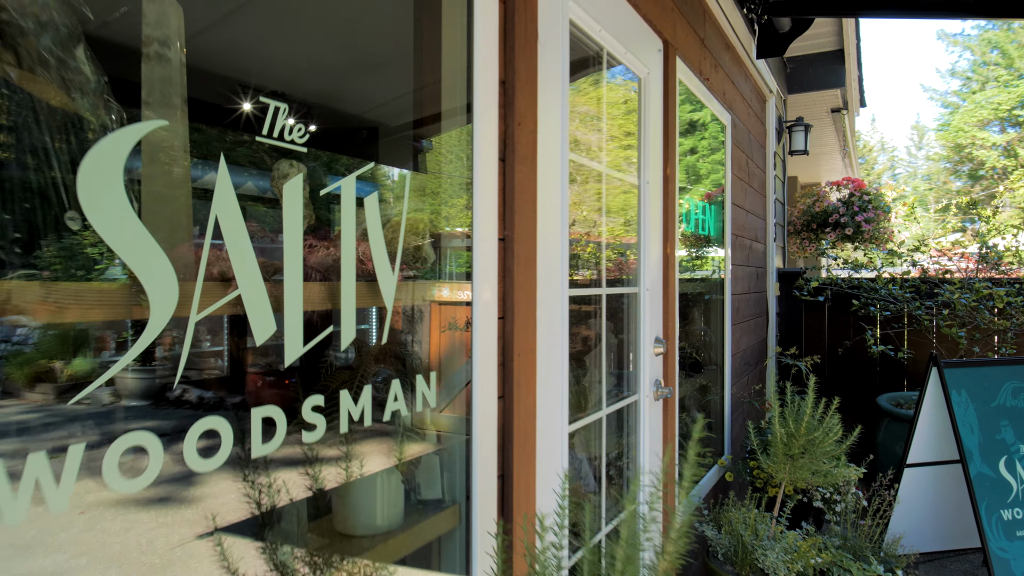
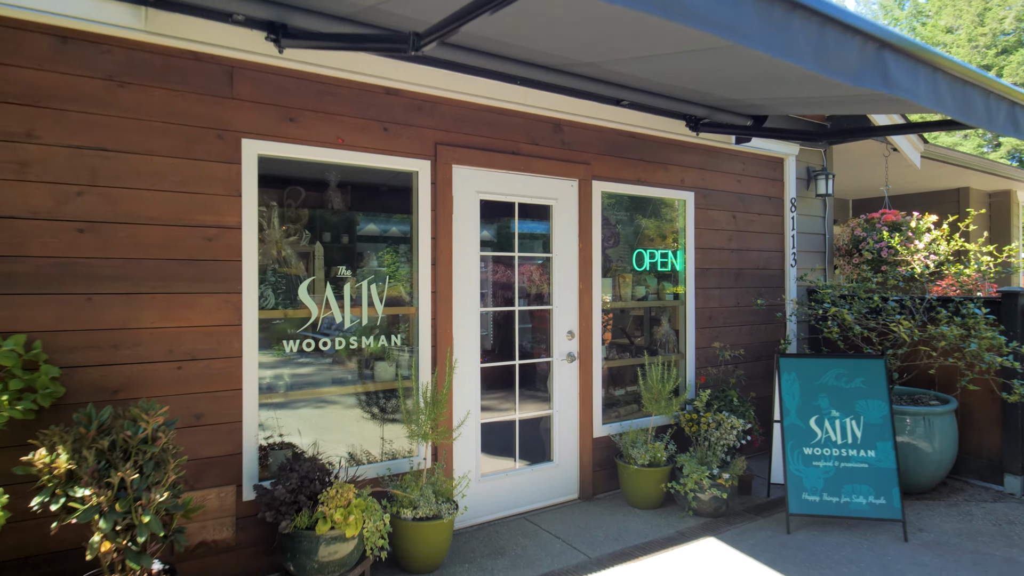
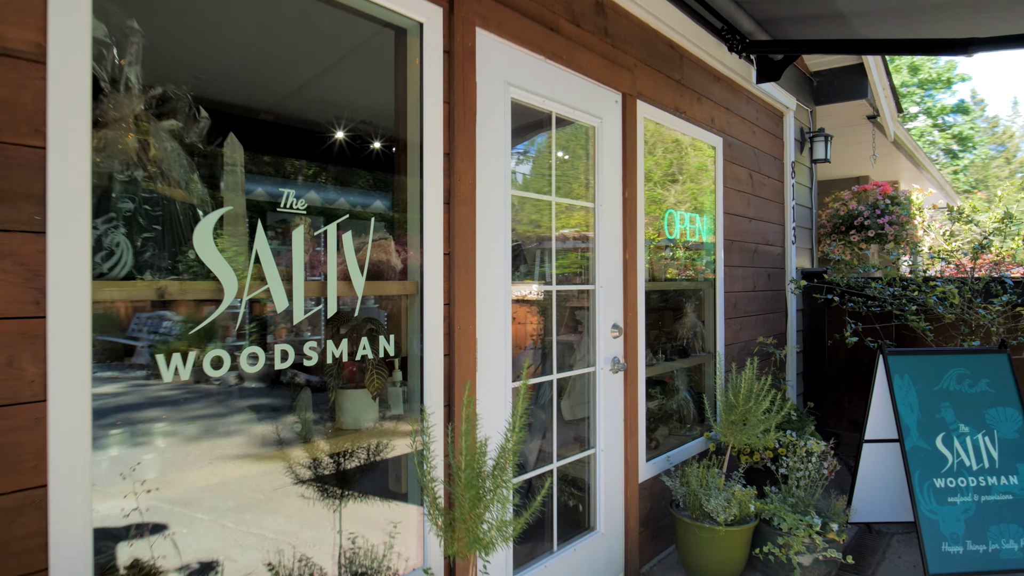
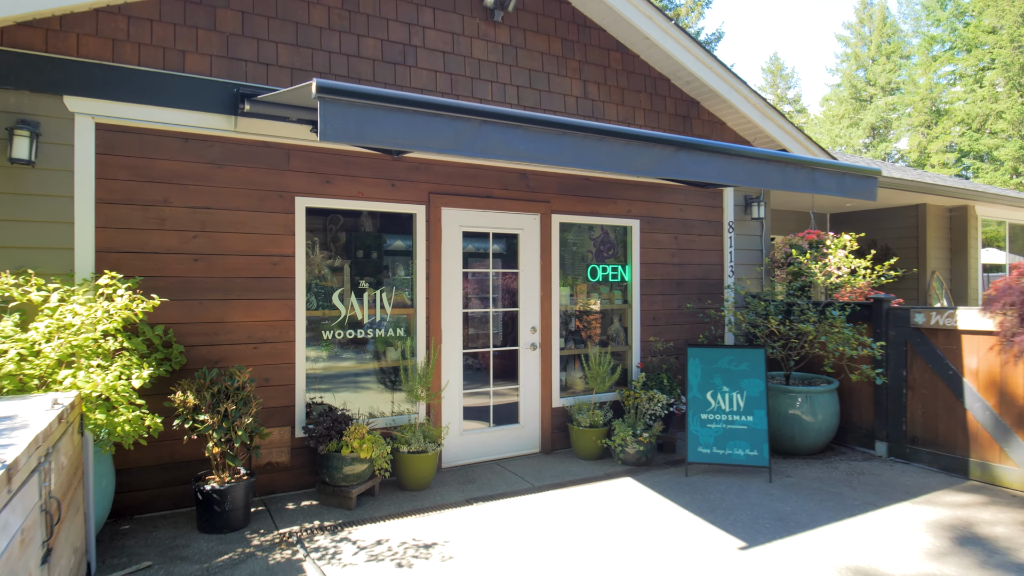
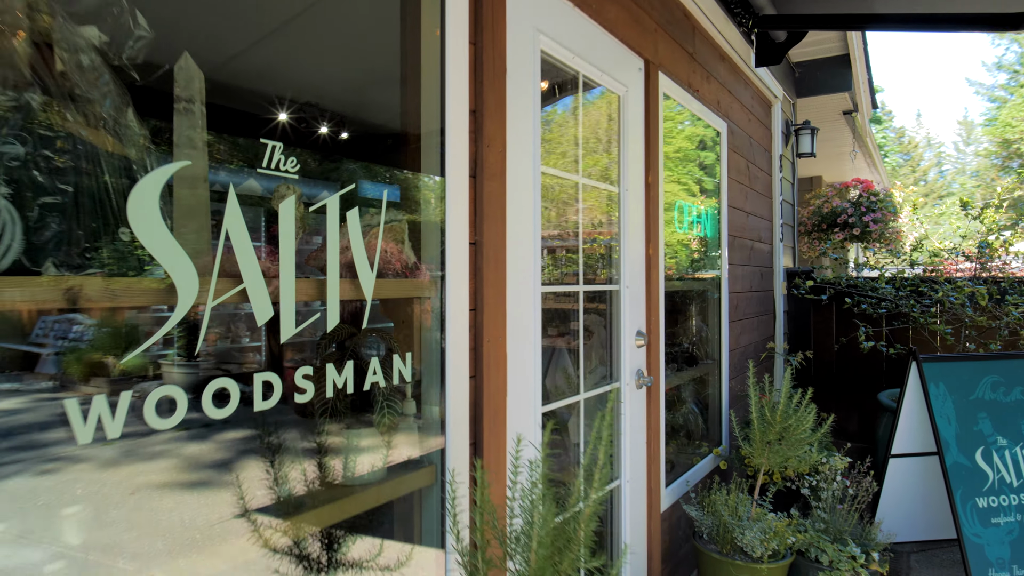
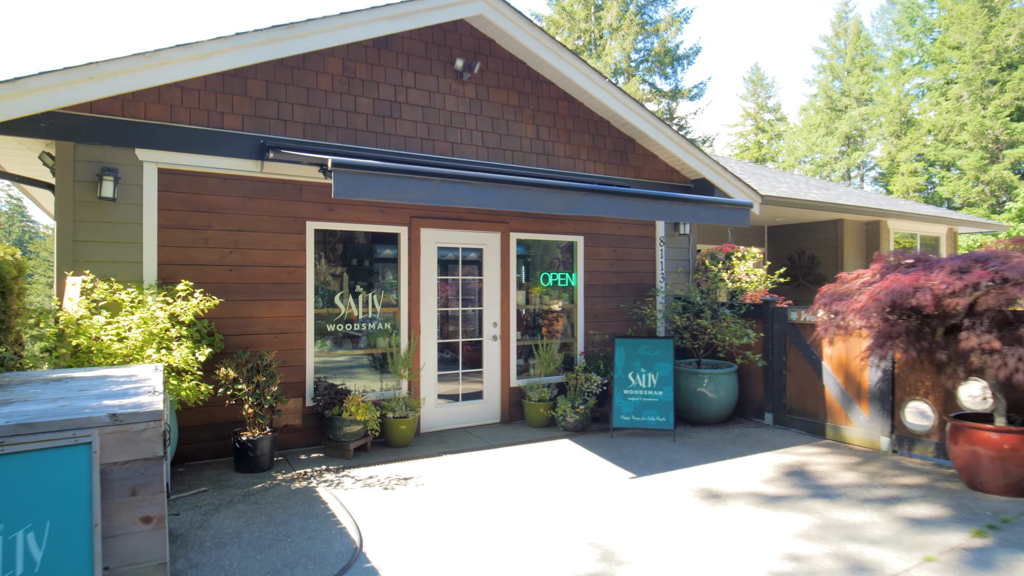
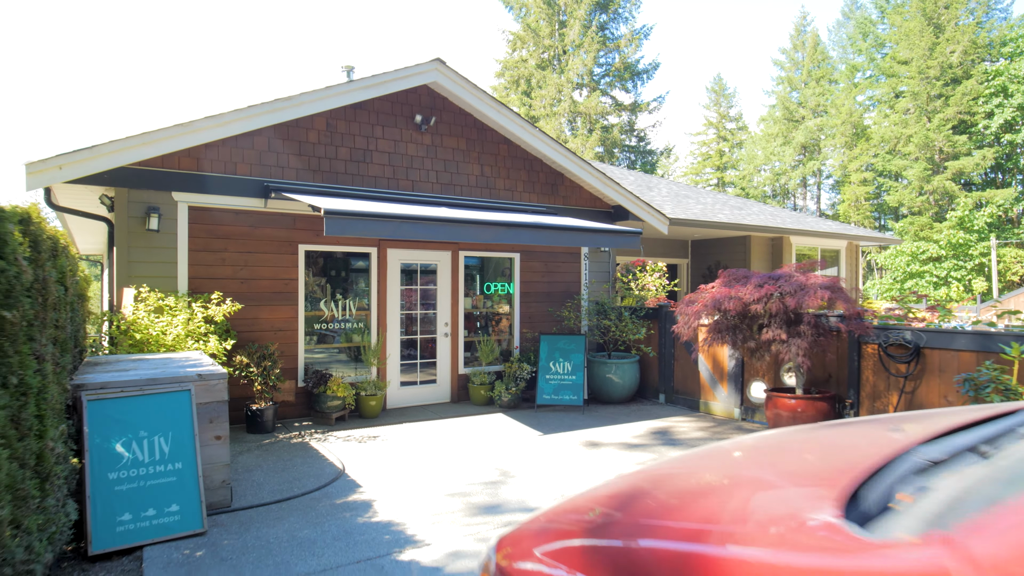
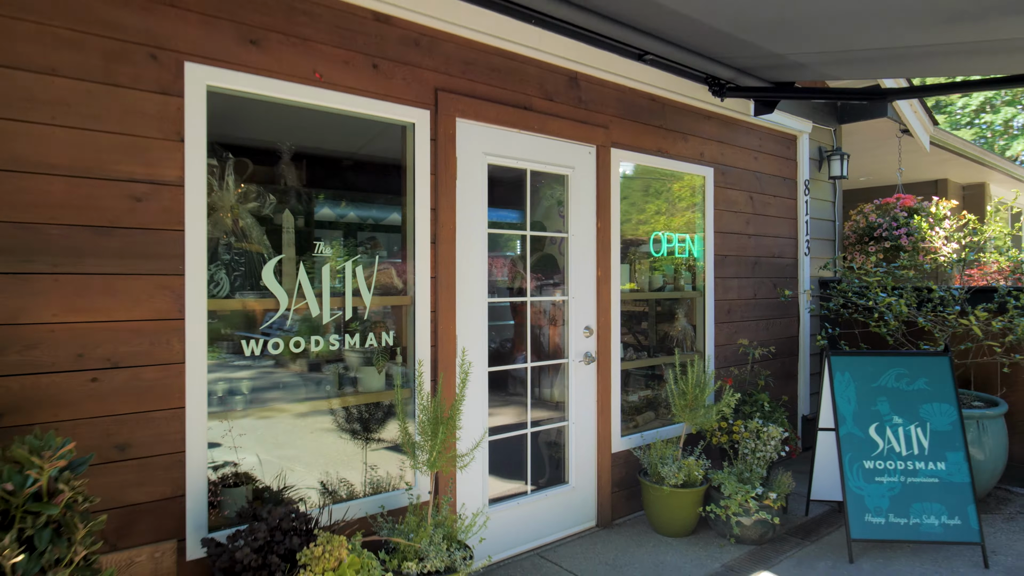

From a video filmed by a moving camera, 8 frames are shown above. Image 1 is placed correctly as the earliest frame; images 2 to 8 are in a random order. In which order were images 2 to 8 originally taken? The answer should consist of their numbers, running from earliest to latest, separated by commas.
5, 3, 8, 2, 4, 6, 7
